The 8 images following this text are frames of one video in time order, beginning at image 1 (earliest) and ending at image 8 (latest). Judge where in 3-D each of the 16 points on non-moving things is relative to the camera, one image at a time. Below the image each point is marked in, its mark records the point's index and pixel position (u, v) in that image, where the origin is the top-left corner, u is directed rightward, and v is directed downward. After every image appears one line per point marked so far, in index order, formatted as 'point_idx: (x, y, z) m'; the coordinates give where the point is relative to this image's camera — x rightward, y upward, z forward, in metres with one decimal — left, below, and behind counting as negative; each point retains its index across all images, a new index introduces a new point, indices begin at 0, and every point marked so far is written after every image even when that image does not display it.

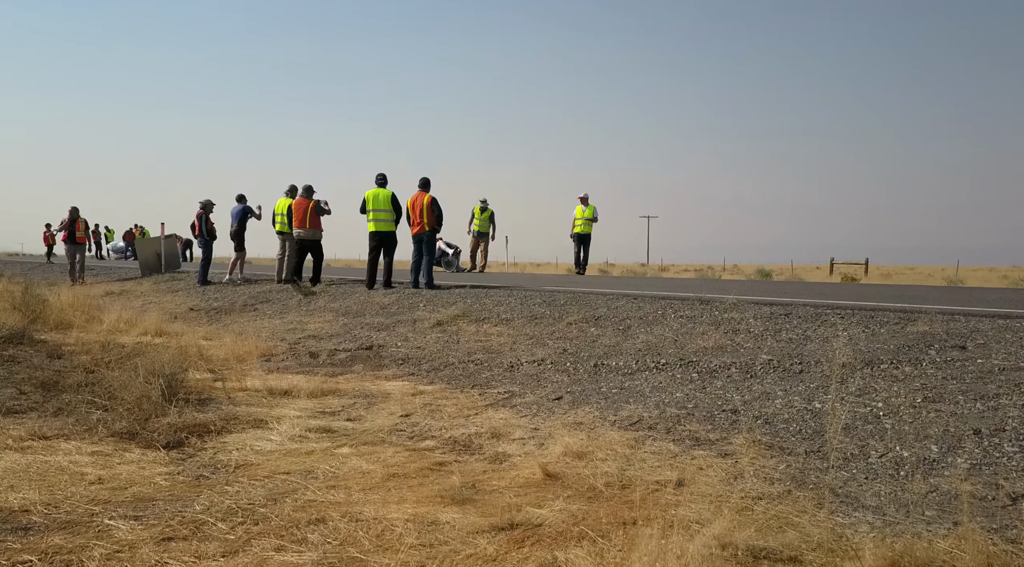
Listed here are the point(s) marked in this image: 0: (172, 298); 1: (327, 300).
0: (-5.6, -0.2, +15.3) m
1: (-2.5, -0.2, +12.7) m
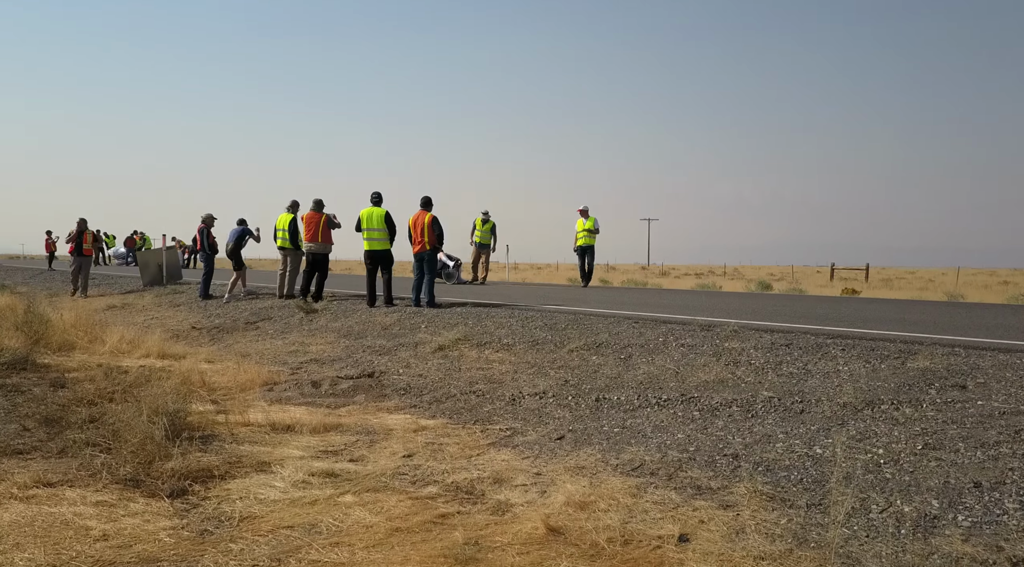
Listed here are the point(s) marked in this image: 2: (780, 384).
0: (-5.6, -0.5, +15.3) m
1: (-2.5, -0.5, +12.7) m
2: (+1.9, -0.7, +6.6) m
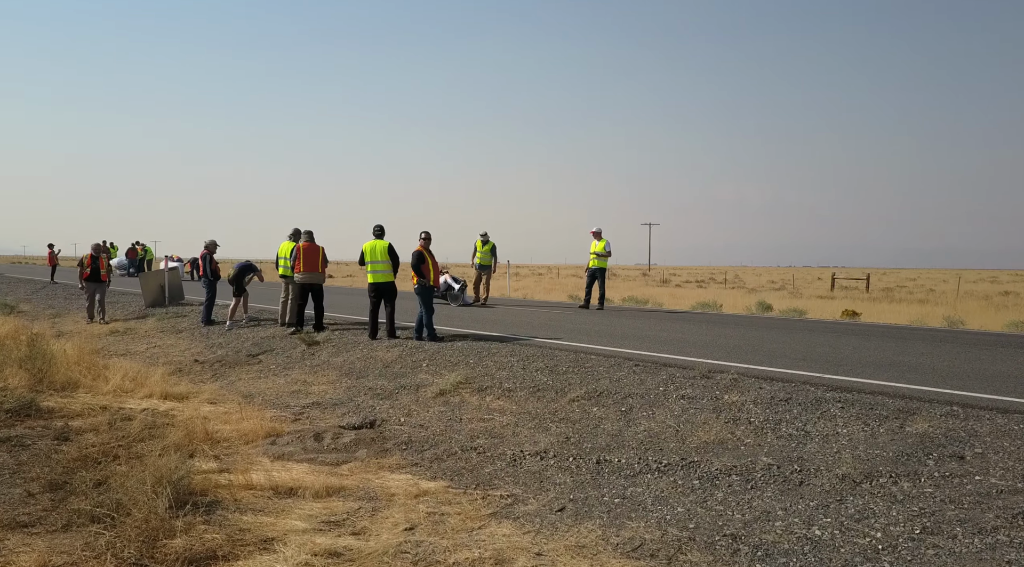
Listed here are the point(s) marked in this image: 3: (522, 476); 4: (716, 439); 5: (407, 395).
0: (-5.6, -1.0, +15.4) m
1: (-2.5, -1.0, +12.8) m
2: (+1.9, -1.2, +6.7) m
3: (+0.1, -1.4, +6.8) m
4: (+1.6, -1.2, +7.1) m
5: (-1.1, -1.2, +9.8) m
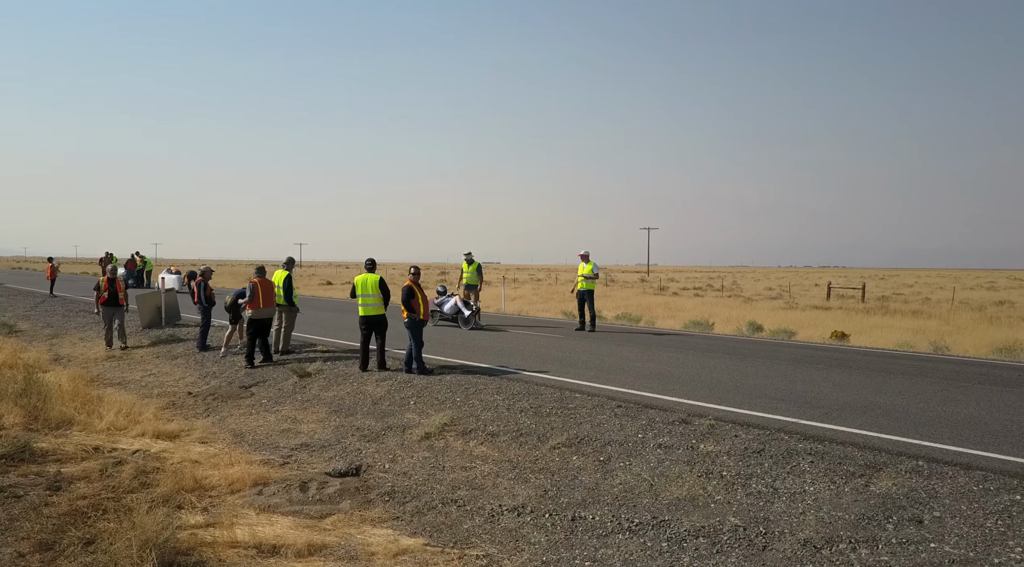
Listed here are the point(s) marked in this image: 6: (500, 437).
0: (-5.7, -1.5, +15.6) m
1: (-2.7, -1.4, +13.0) m
2: (+1.7, -1.7, +6.9) m
3: (-0.1, -1.9, +7.0) m
4: (+1.4, -1.7, +7.3) m
5: (-1.3, -1.7, +10.0) m
6: (-0.1, -1.6, +9.5) m
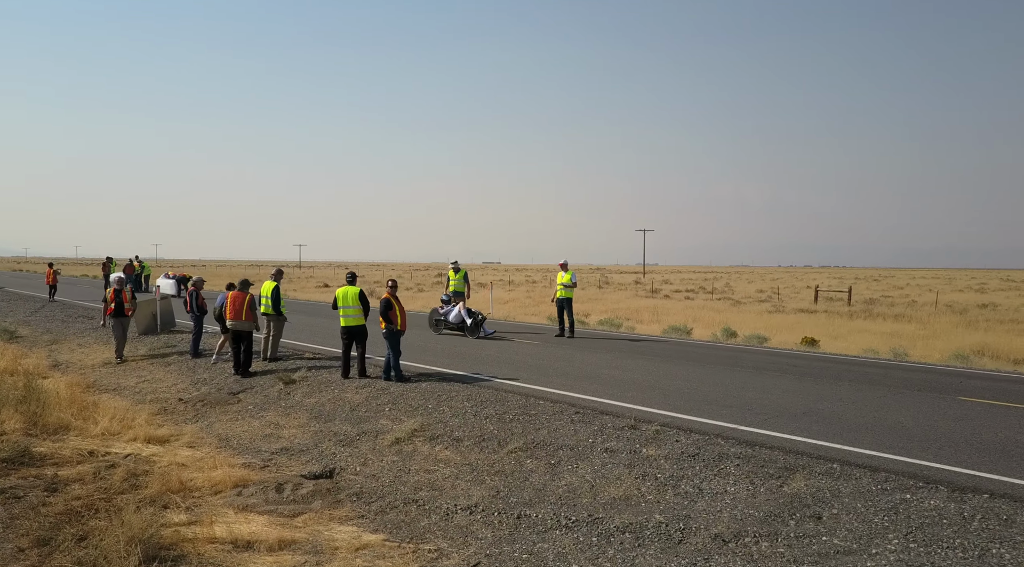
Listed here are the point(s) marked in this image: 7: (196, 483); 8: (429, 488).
0: (-6.2, -1.7, +16.4) m
1: (-3.1, -1.6, +13.8) m
2: (+1.3, -1.8, +7.7) m
3: (-0.5, -2.1, +7.8) m
4: (+1.0, -1.8, +8.1) m
5: (-1.7, -1.8, +10.8) m
6: (-0.5, -1.8, +10.3) m
7: (-3.2, -2.0, +9.4) m
8: (-0.8, -2.0, +8.9) m
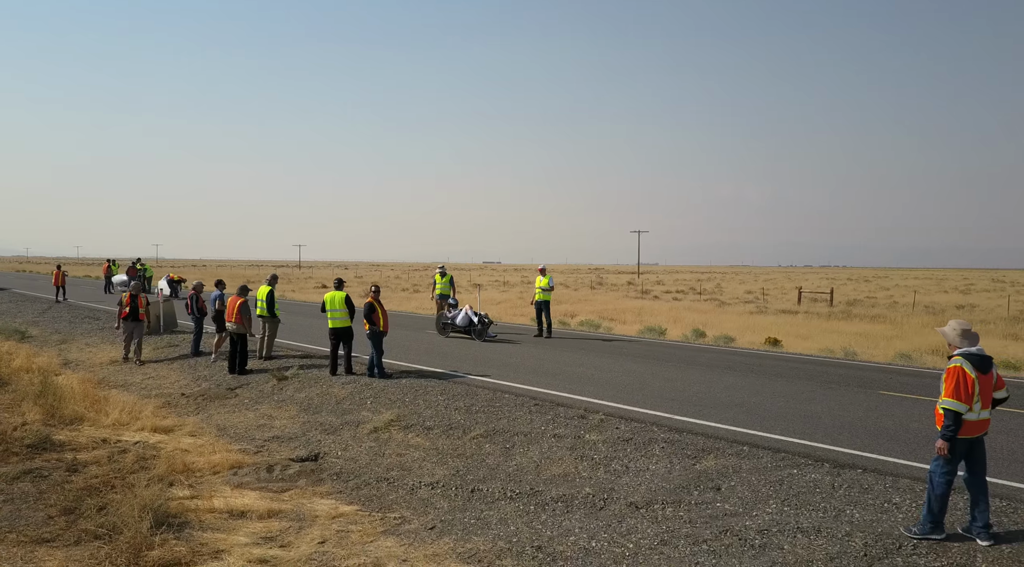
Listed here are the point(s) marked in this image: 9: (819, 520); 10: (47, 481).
0: (-6.6, -1.7, +17.8) m
1: (-3.5, -1.7, +15.2) m
2: (+0.9, -1.9, +9.0) m
3: (-1.0, -2.2, +9.2) m
4: (+0.5, -1.9, +9.5) m
5: (-2.1, -1.9, +12.2) m
6: (-1.0, -1.8, +11.7) m
7: (-3.7, -2.1, +10.8) m
8: (-1.2, -2.1, +10.3) m
9: (+2.5, -1.9, +7.5) m
10: (-5.0, -2.1, +10.1) m
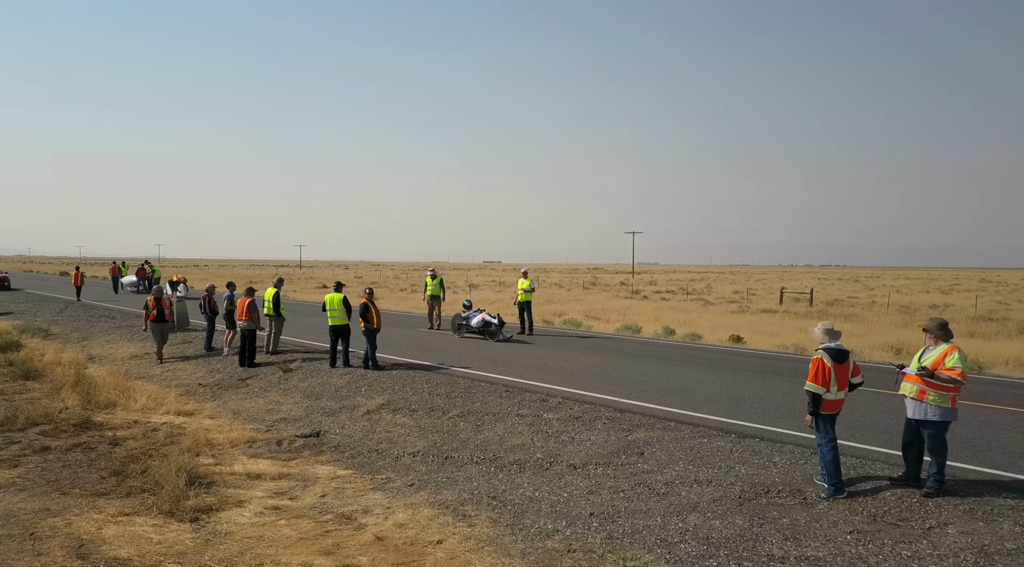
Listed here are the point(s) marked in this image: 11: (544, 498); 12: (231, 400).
0: (-7.0, -1.8, +19.8) m
1: (-3.9, -1.8, +17.2) m
2: (+0.5, -2.0, +11.1) m
3: (-1.4, -2.2, +11.3) m
4: (+0.1, -2.0, +11.5) m
5: (-2.6, -2.0, +14.2) m
6: (-1.4, -1.9, +13.8) m
7: (-4.1, -2.2, +12.9) m
8: (-1.7, -2.1, +12.4) m
9: (+2.1, -2.0, +9.5) m
10: (-5.4, -2.2, +12.1) m
11: (+0.3, -2.2, +9.5) m
12: (-4.9, -2.0, +16.2) m
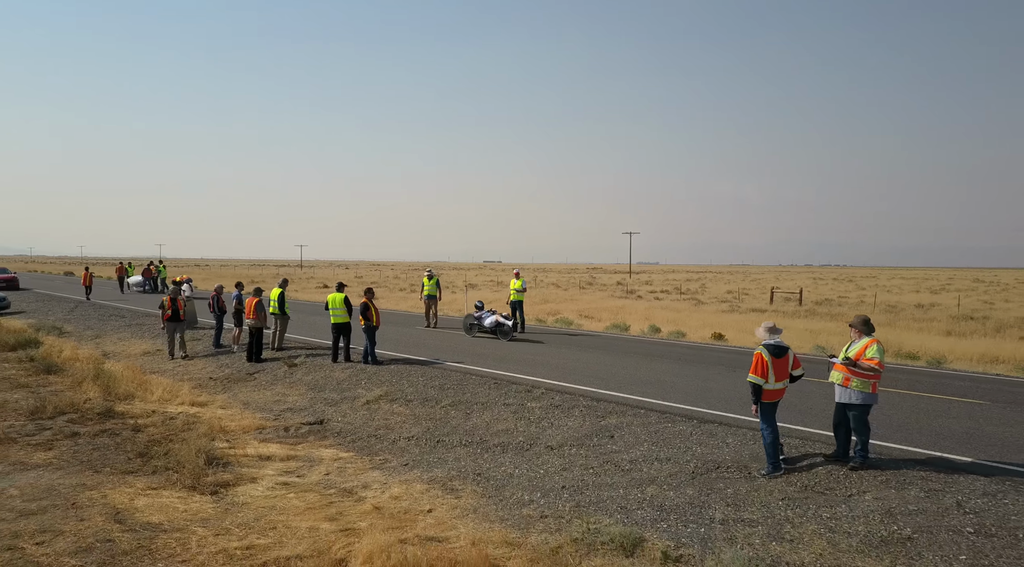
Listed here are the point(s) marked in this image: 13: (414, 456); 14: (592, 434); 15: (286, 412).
0: (-7.2, -1.8, +21.1) m
1: (-4.1, -1.8, +18.5) m
2: (+0.3, -2.0, +12.3) m
3: (-1.6, -2.2, +12.5) m
4: (-0.1, -2.0, +12.8) m
5: (-2.8, -2.0, +15.5) m
6: (-1.6, -1.9, +15.0) m
7: (-4.3, -2.2, +14.1) m
8: (-1.9, -2.1, +13.6) m
9: (+1.9, -2.0, +10.8) m
10: (-5.6, -2.2, +13.4) m
11: (+0.1, -2.2, +10.7) m
12: (-5.1, -2.0, +17.4) m
13: (-1.3, -2.2, +12.0) m
14: (+1.0, -1.9, +11.9) m
15: (-3.7, -2.1, +15.4) m
